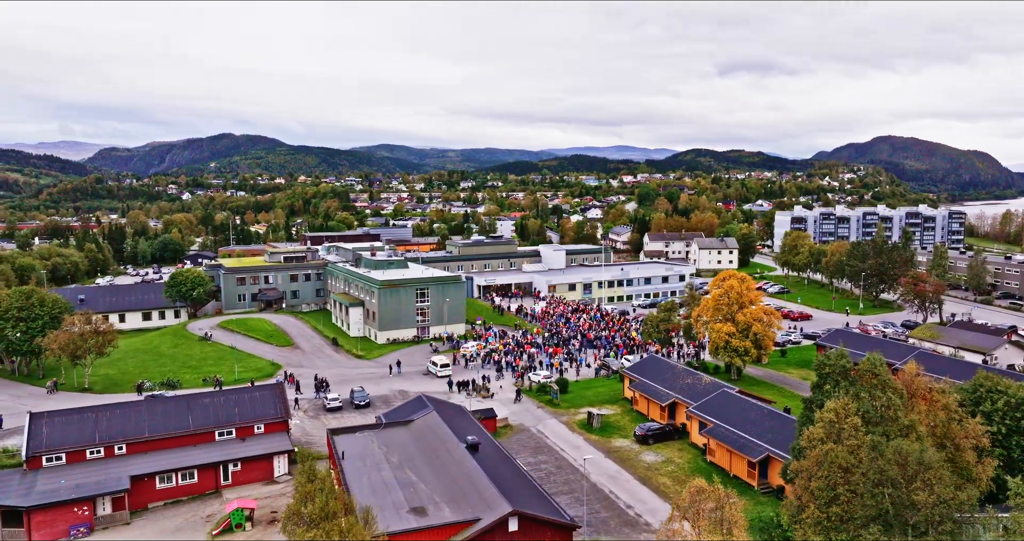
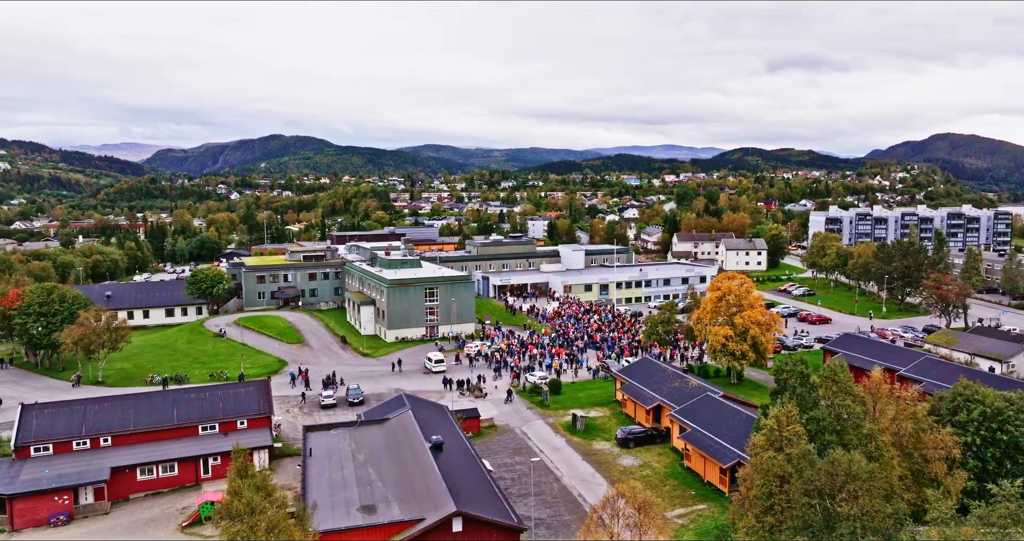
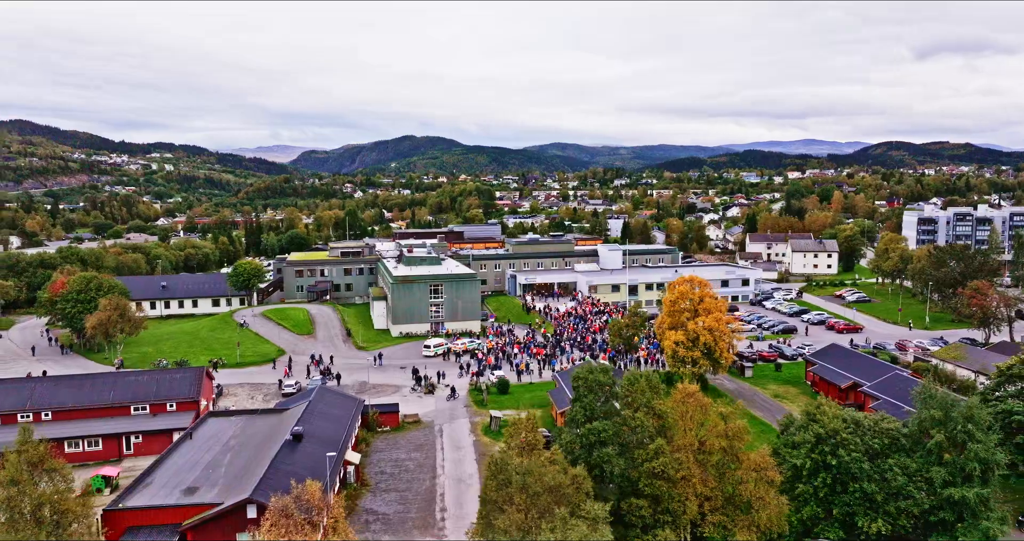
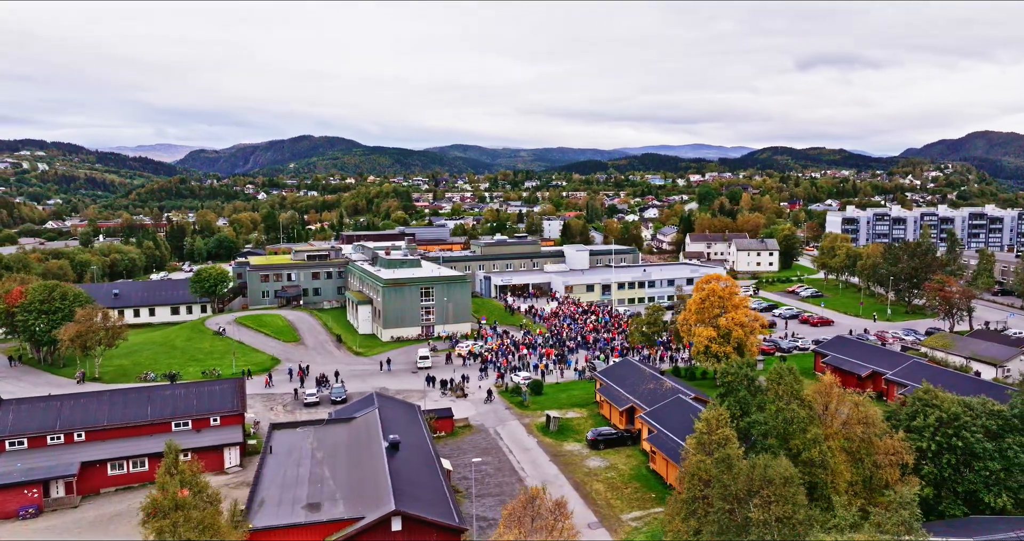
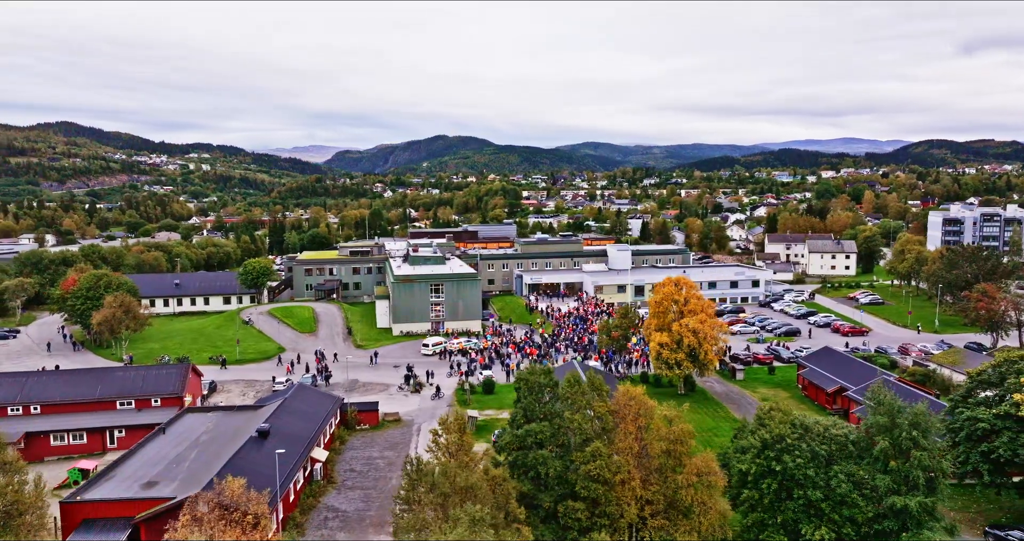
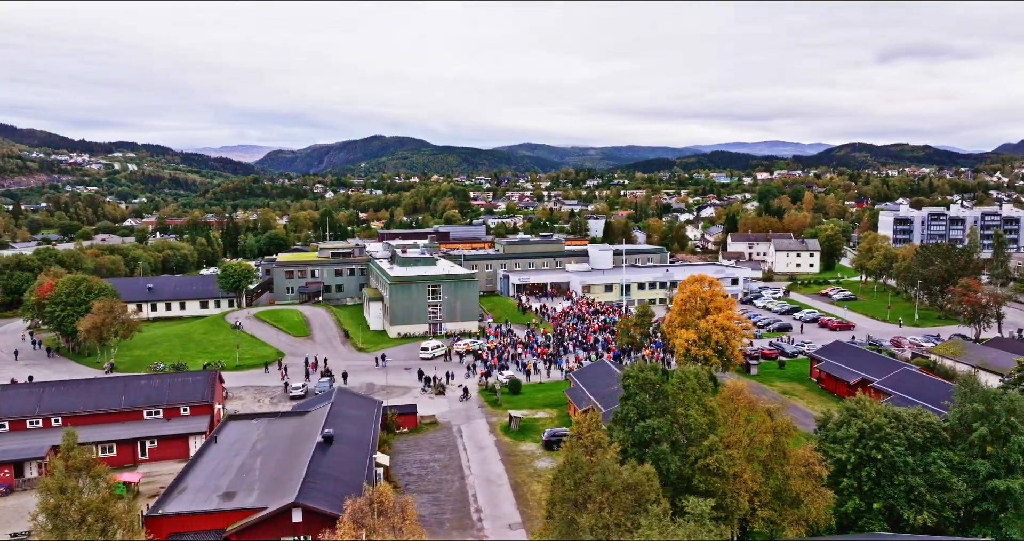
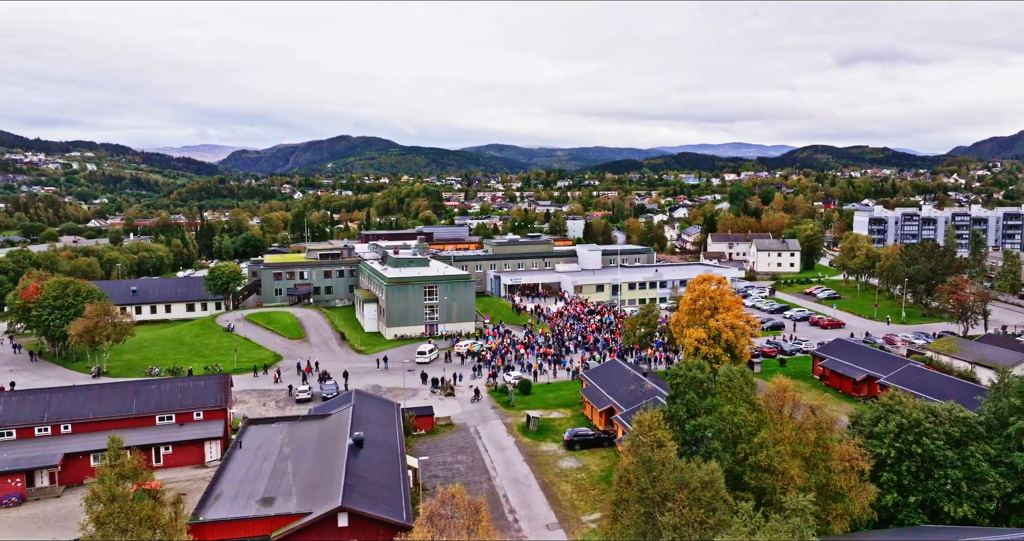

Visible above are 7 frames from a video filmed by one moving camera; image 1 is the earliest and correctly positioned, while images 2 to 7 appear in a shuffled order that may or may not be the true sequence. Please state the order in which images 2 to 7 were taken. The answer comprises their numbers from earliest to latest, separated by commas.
2, 4, 7, 6, 3, 5
